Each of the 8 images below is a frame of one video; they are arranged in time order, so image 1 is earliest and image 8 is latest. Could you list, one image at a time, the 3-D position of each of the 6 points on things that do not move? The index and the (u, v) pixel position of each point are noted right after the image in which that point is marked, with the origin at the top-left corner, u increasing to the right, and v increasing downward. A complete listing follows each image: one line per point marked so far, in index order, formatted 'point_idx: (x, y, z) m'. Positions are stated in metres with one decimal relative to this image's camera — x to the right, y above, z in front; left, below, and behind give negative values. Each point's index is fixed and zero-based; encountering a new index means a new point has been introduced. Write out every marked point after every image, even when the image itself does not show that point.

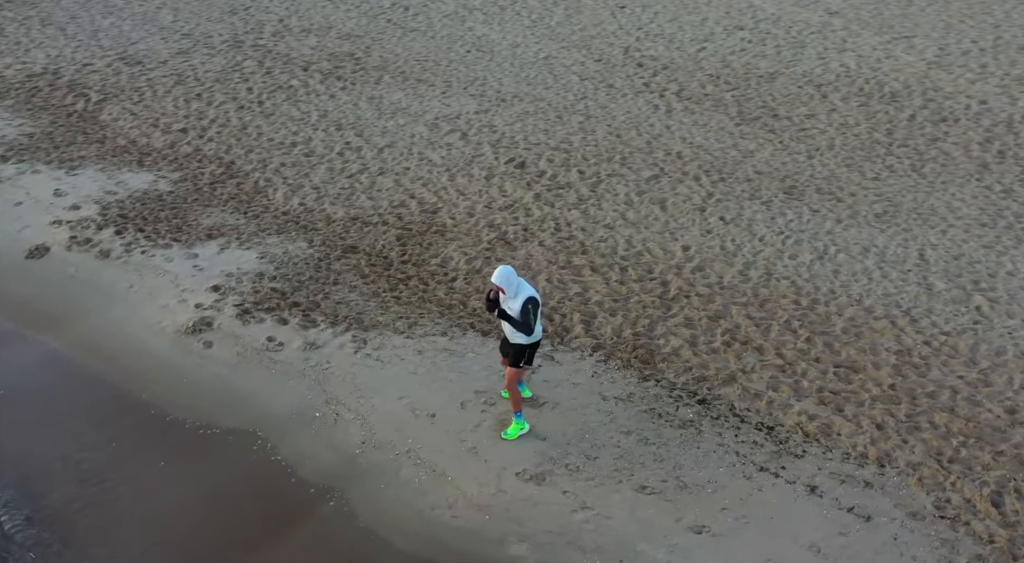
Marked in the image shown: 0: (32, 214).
0: (-7.4, +1.0, +14.0) m
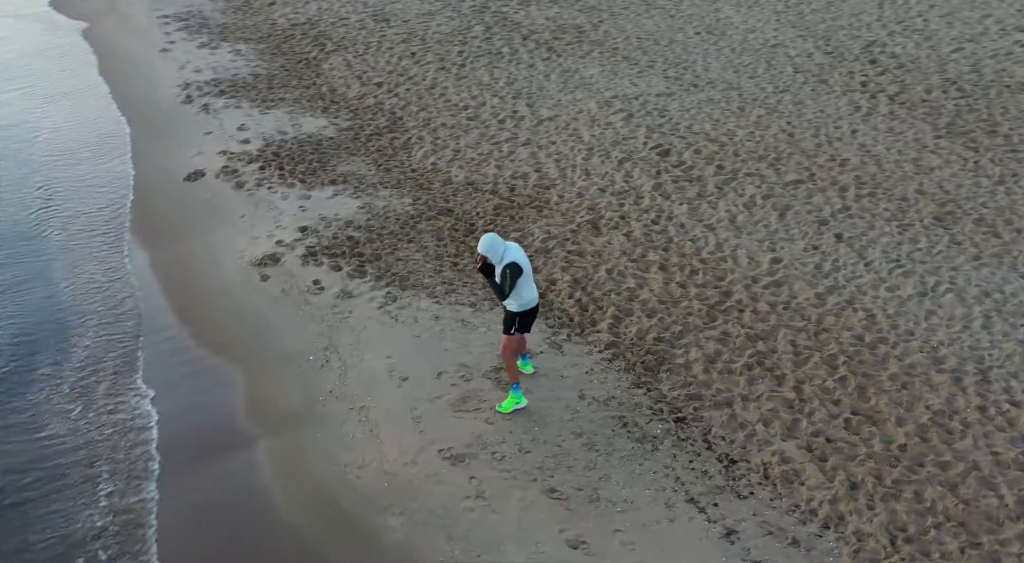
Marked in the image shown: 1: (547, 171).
0: (-5.1, +2.4, +15.7) m
1: (+0.5, +1.6, +13.5) m
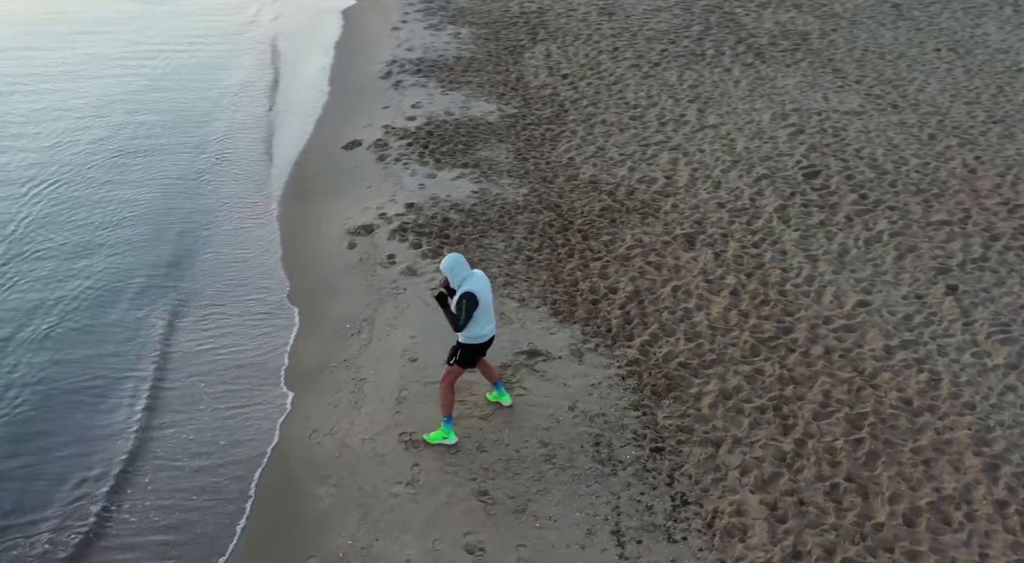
0: (-2.3, +3.0, +16.8) m
1: (+2.3, +1.4, +13.1) m
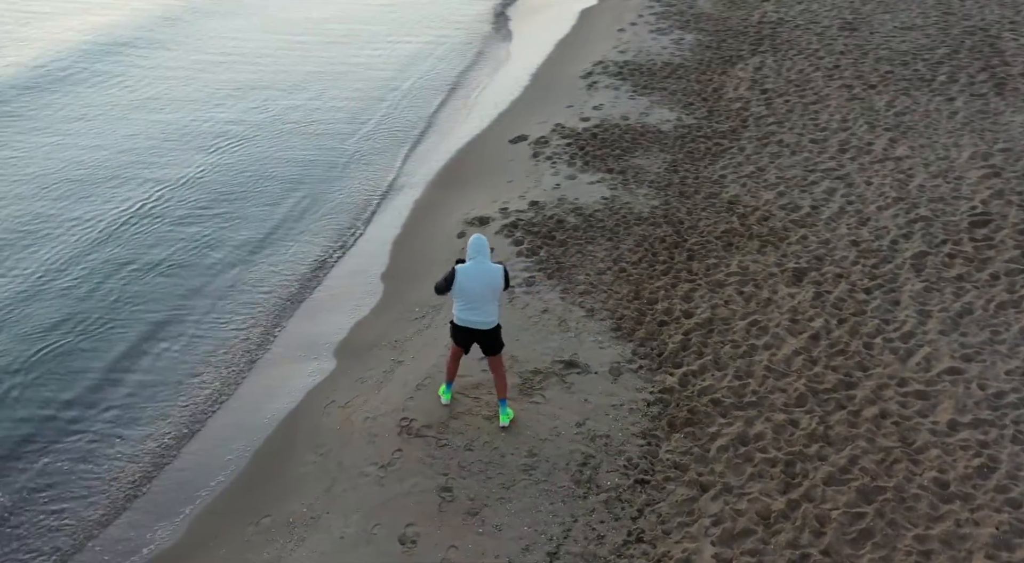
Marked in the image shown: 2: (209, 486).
0: (+0.9, +3.0, +17.0) m
1: (+4.1, +0.9, +12.2) m
2: (-2.4, -1.6, +7.3) m
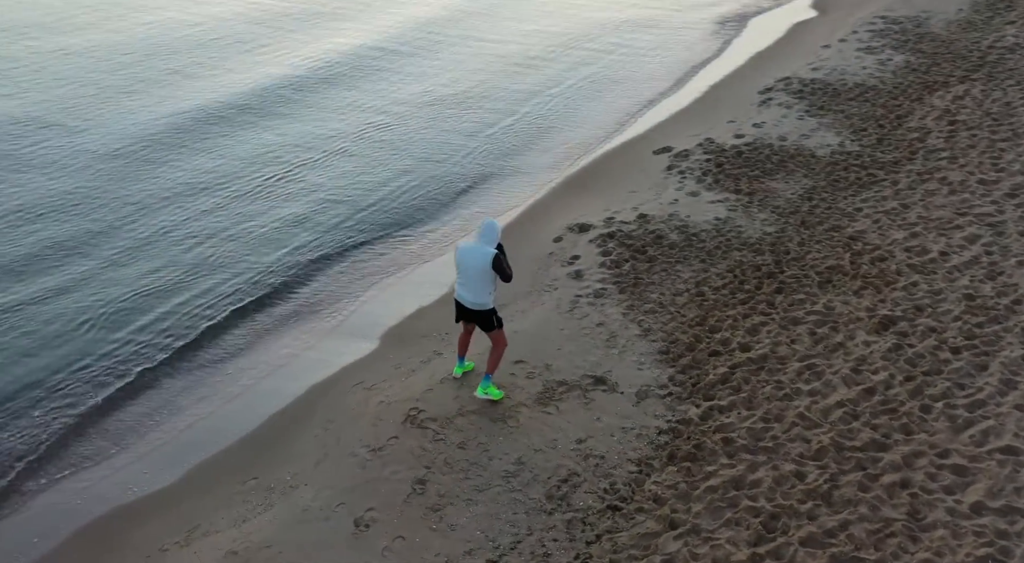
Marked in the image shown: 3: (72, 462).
0: (+3.7, +2.7, +16.6) m
1: (+5.3, +0.3, +11.2) m
2: (-2.4, -1.3, +8.0) m
3: (-3.6, -1.6, +7.9) m
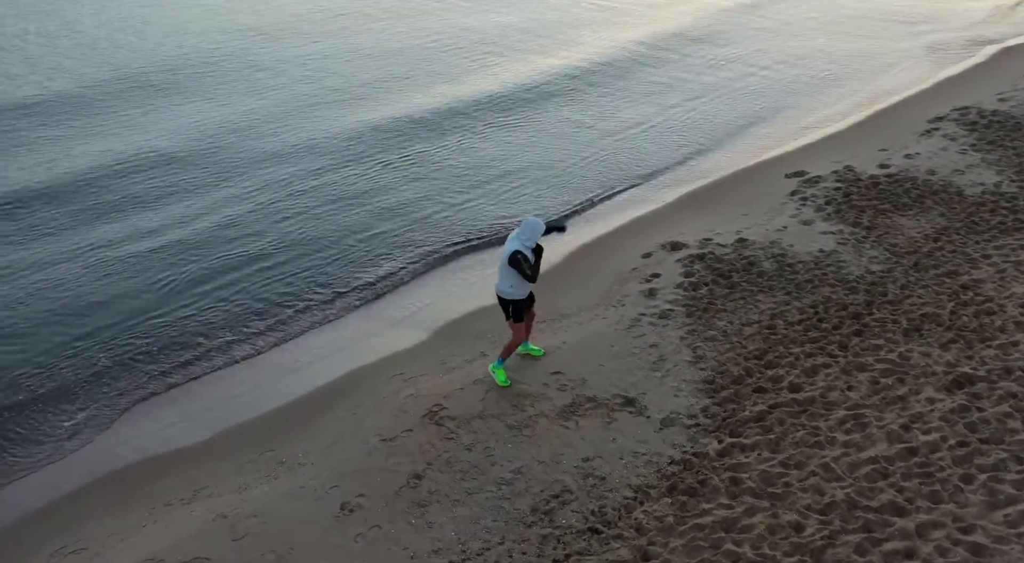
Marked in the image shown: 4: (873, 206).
0: (+5.9, +2.1, +15.7) m
1: (+6.1, -0.4, +10.1) m
2: (-2.2, -1.2, +8.6) m
3: (-3.5, -1.3, +8.8) m
4: (+5.3, +1.1, +13.6) m
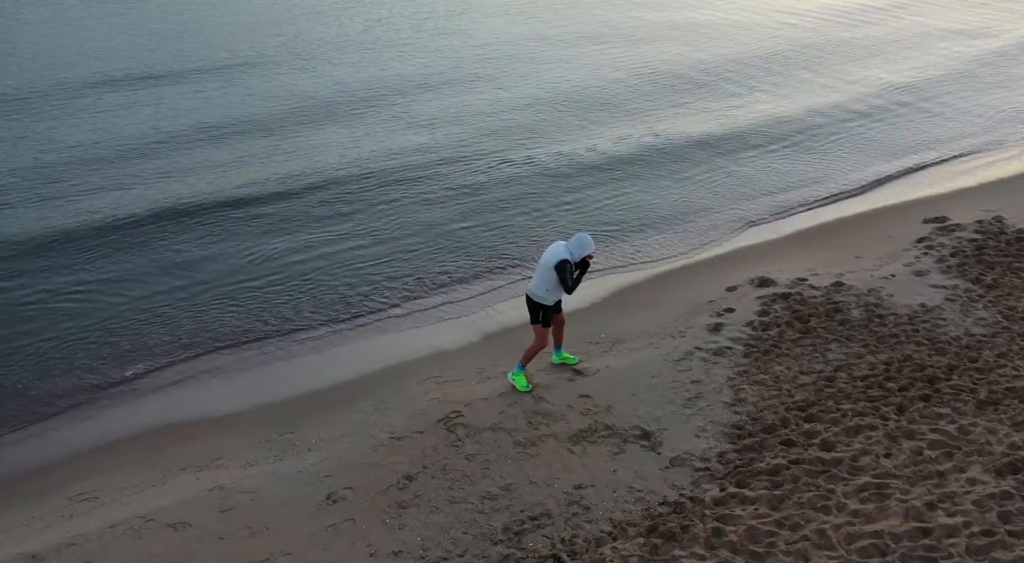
0: (+7.7, +1.1, +14.3) m
1: (+6.5, -1.3, +8.9) m
2: (-2.0, -1.1, +9.2) m
3: (-3.2, -1.1, +9.6) m
4: (+6.6, +0.3, +12.4) m
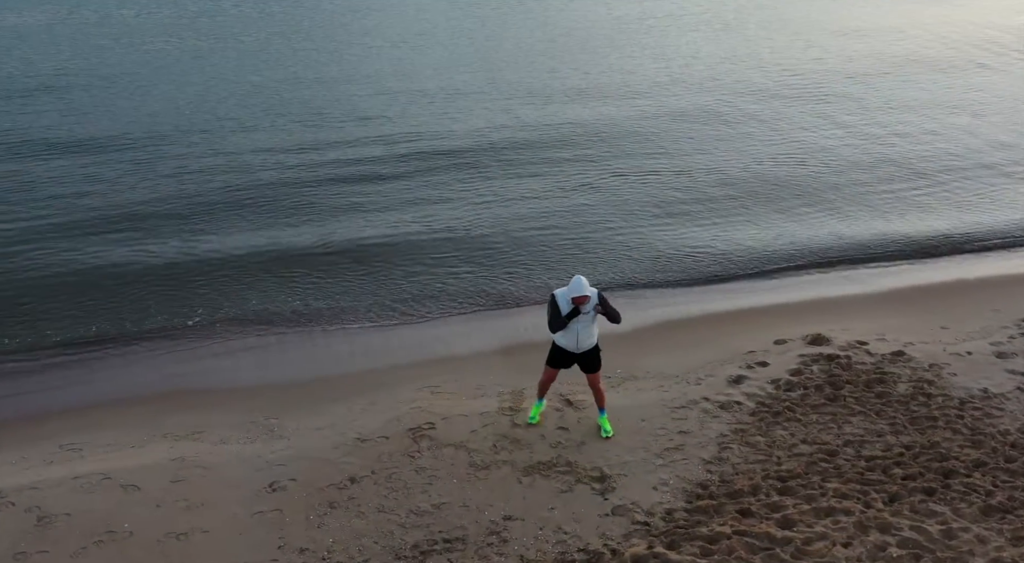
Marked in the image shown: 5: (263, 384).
0: (+8.8, -0.2, +12.6) m
1: (+6.0, -2.3, +7.5) m
2: (-2.1, -1.1, +9.8) m
3: (-3.1, -0.9, +10.5) m
4: (+7.1, -0.8, +11.0) m
5: (-2.7, -1.1, +9.8) m
